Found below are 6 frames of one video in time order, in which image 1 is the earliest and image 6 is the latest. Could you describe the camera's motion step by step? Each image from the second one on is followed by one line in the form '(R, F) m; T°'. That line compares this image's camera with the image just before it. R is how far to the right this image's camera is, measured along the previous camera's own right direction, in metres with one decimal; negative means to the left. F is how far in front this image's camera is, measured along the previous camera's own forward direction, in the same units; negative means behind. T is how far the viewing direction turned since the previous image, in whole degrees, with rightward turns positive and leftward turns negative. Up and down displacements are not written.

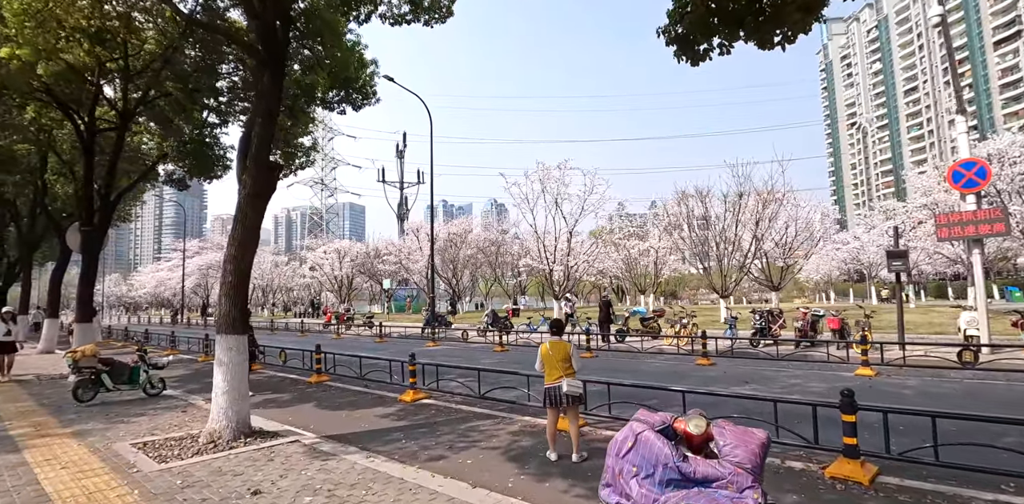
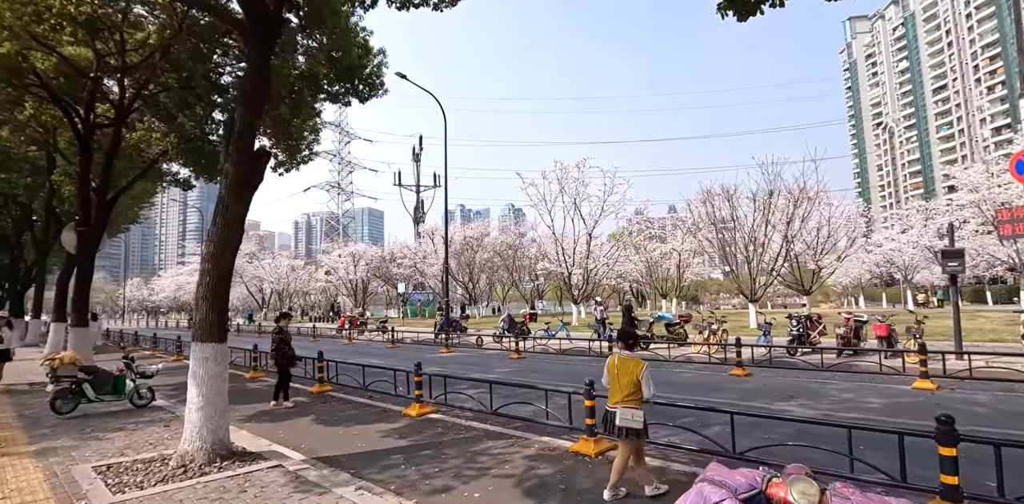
(0.0, +0.9) m; -2°
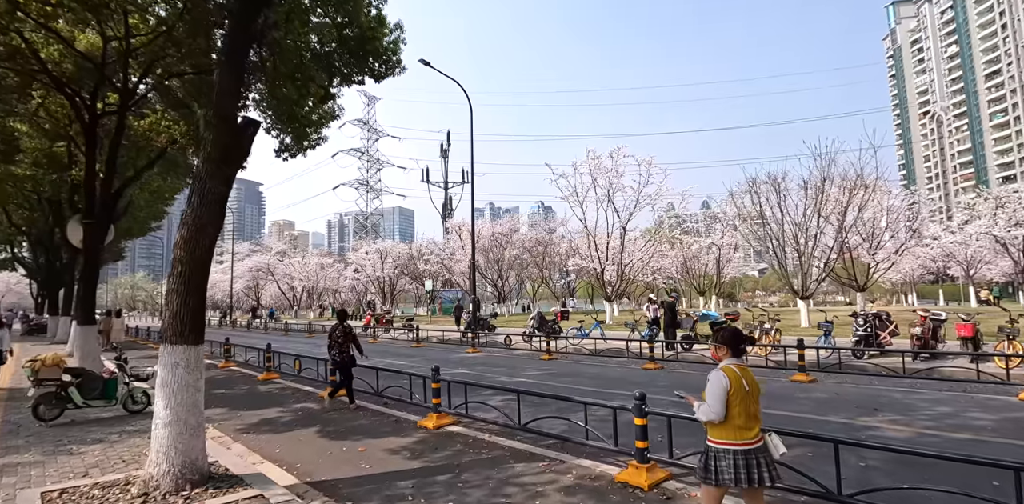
(0.0, +1.2) m; -3°
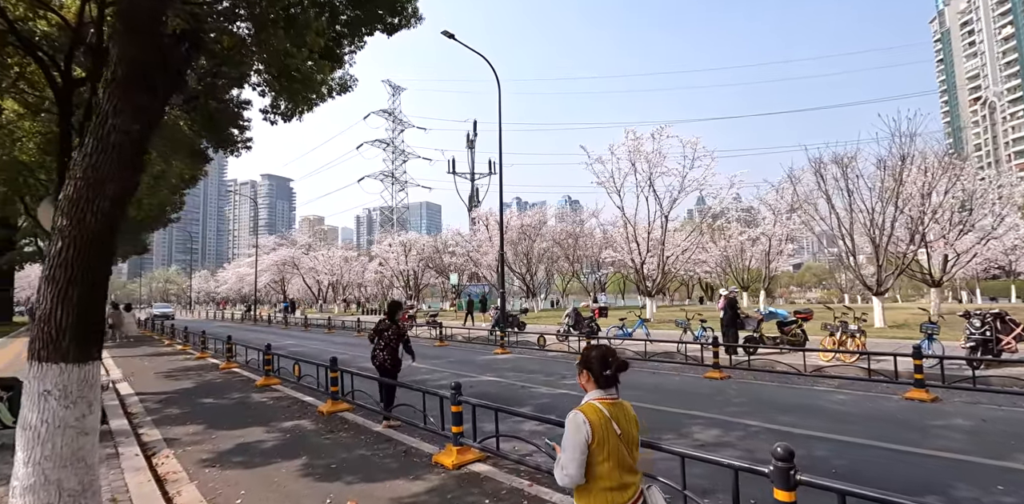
(-0.2, +2.0) m; -3°
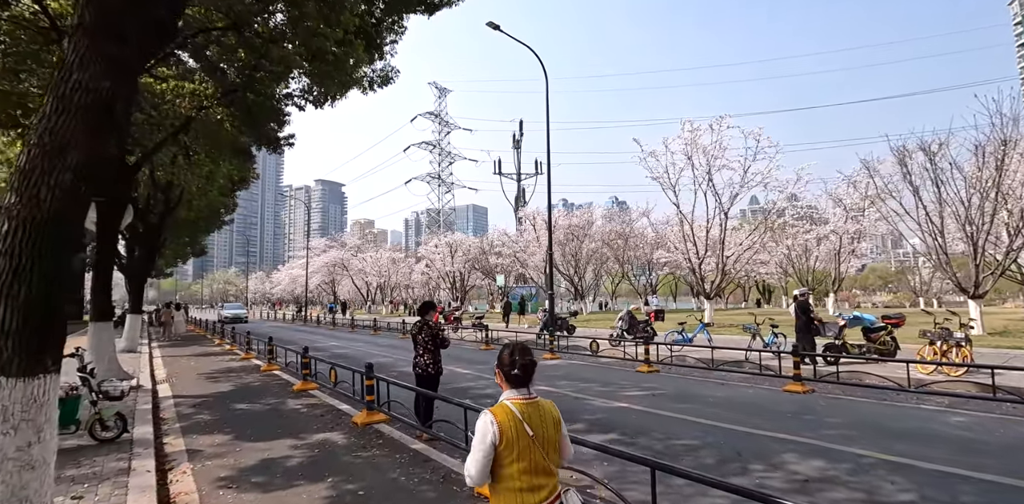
(-0.1, +0.9) m; -5°
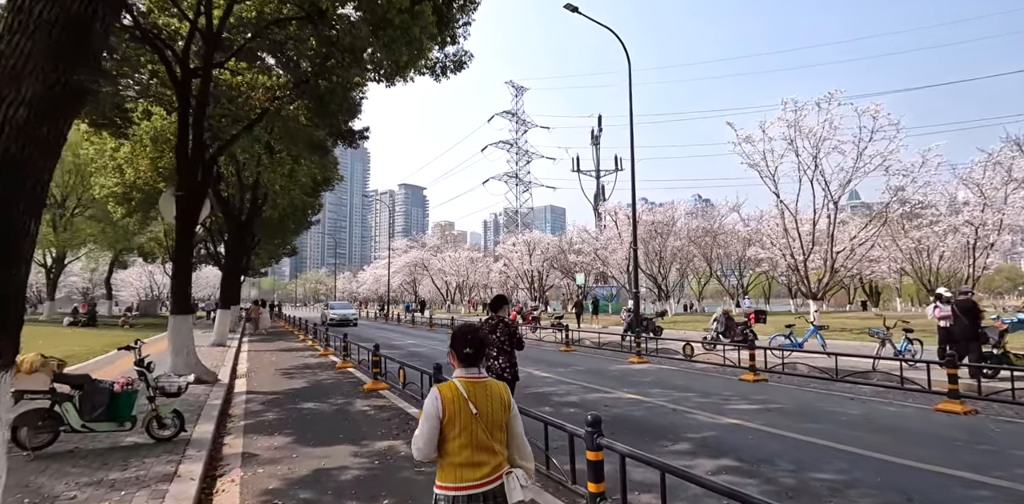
(-0.1, +1.0) m; -9°
